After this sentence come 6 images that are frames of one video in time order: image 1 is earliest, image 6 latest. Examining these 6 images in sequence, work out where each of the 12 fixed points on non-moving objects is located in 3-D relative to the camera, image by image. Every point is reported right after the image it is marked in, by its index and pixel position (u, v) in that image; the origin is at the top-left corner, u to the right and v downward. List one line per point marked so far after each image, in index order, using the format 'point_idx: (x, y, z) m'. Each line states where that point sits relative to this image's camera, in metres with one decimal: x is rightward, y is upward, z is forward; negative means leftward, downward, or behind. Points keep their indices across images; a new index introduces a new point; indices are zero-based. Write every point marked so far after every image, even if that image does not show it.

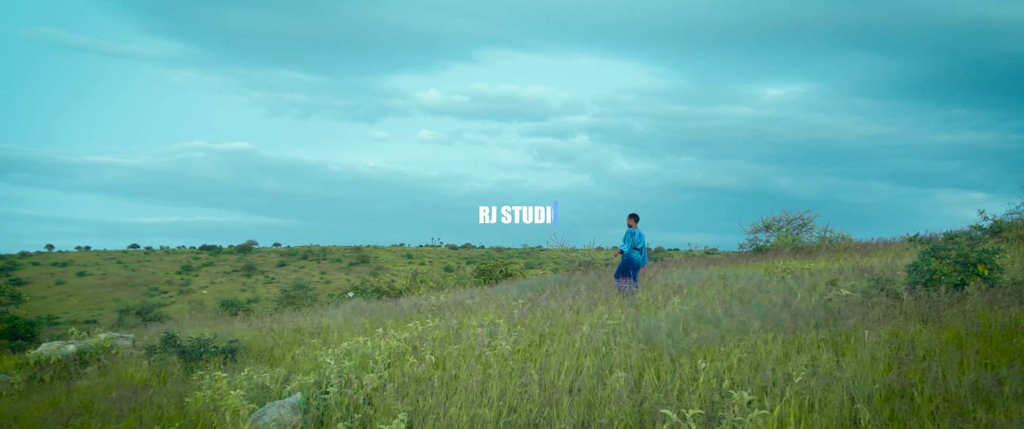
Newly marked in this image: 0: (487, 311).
0: (-0.4, -1.5, +8.7) m
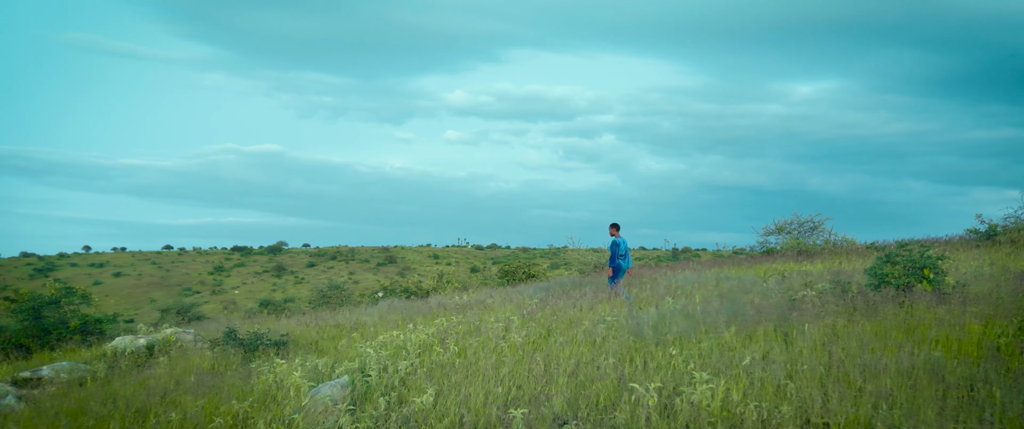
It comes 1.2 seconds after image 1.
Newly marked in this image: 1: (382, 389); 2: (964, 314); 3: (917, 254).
0: (-0.1, -1.7, +9.8) m
1: (-1.6, -2.1, +6.5) m
2: (+4.6, -1.0, +5.5) m
3: (+5.2, -0.5, +6.8) m
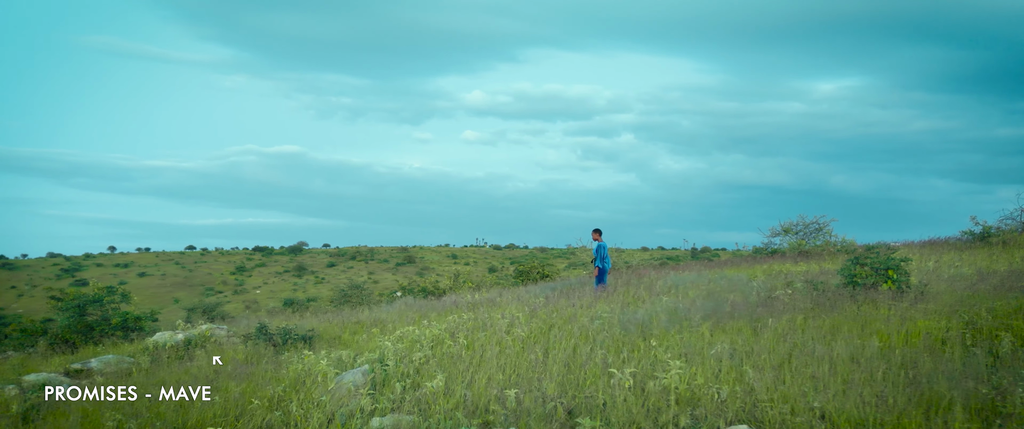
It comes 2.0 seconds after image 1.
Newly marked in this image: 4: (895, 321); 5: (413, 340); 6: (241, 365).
0: (0.0, -1.8, +10.6) m
1: (-1.5, -2.2, +7.3) m
2: (+4.6, -1.1, +6.2) m
3: (+5.2, -0.6, +7.5) m
4: (+4.2, -1.1, +5.9) m
5: (-1.6, -2.1, +8.8) m
6: (-4.9, -2.7, +9.7) m
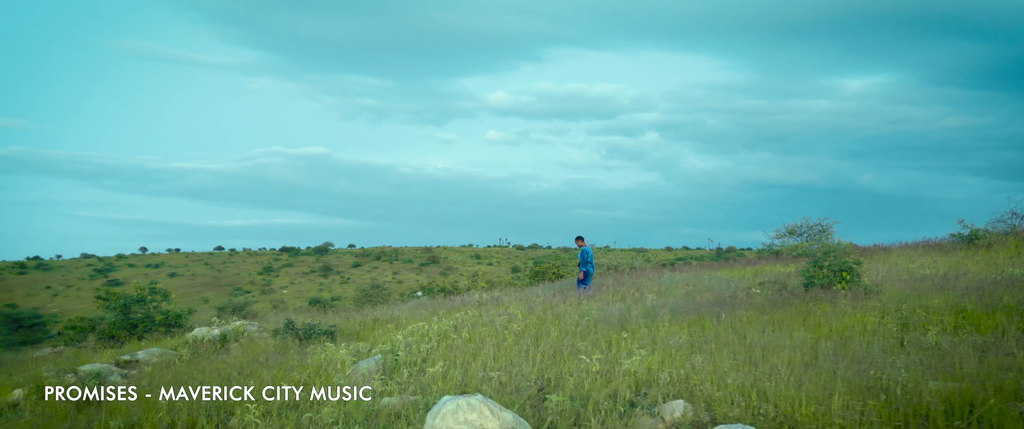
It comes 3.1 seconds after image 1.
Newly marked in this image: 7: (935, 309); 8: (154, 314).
0: (0.0, -1.9, +11.6) m
1: (-1.6, -2.3, +8.4) m
2: (+4.4, -1.2, +7.0) m
3: (+5.1, -0.7, +8.3) m
4: (+4.0, -1.3, +6.8) m
5: (-1.7, -2.2, +9.9) m
6: (-4.9, -2.9, +10.9) m
7: (+5.3, -1.2, +6.7) m
8: (-12.5, -3.5, +18.8) m
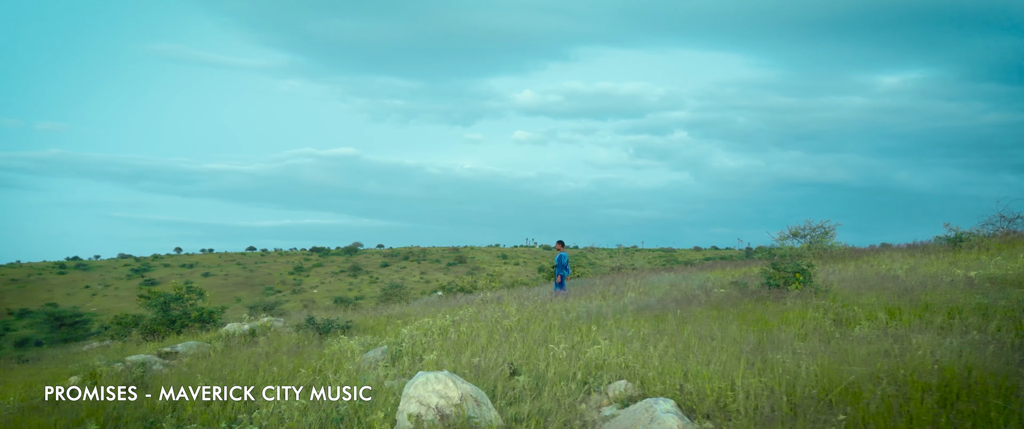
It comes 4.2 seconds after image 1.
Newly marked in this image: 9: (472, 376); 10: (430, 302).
0: (0.0, -2.1, +12.7) m
1: (-1.8, -2.5, +9.5) m
2: (+4.1, -1.3, +7.9) m
3: (+4.9, -0.8, +9.1) m
4: (+3.8, -1.4, +7.7) m
5: (-1.8, -2.3, +11.1) m
6: (-5.0, -3.0, +12.2) m
7: (+5.0, -1.3, +7.5) m
8: (-12.2, -3.6, +20.4) m
9: (-0.5, -2.0, +6.8) m
10: (-2.6, -2.8, +16.8) m
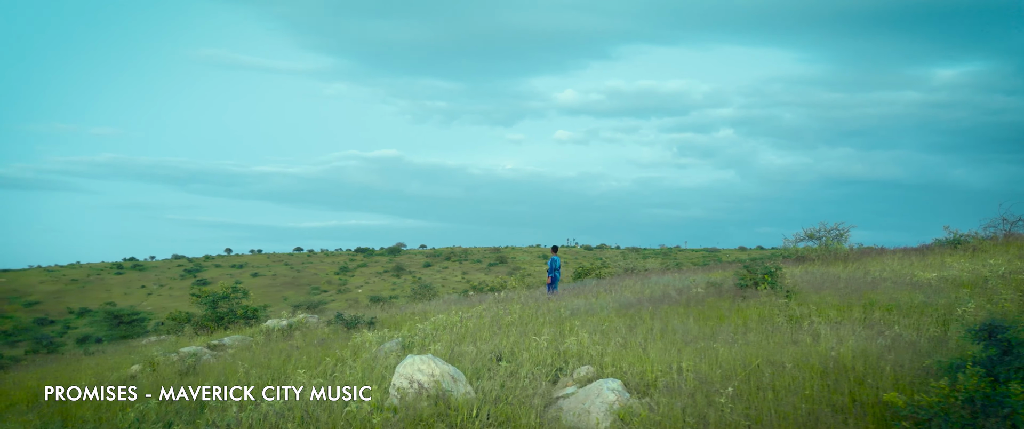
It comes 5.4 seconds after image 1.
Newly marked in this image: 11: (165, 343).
0: (+0.1, -2.2, +13.8) m
1: (-1.9, -2.6, +10.8) m
2: (+4.0, -1.4, +8.7) m
3: (+4.8, -0.9, +9.9) m
4: (+3.6, -1.5, +8.6) m
5: (-1.7, -2.5, +12.3) m
6: (-4.8, -3.2, +13.7) m
7: (+4.8, -1.4, +8.3) m
8: (-11.5, -3.9, +22.4) m
9: (-0.7, -2.2, +7.9) m
10: (-2.2, -2.9, +18.1) m
11: (-12.0, -4.4, +18.6) m
